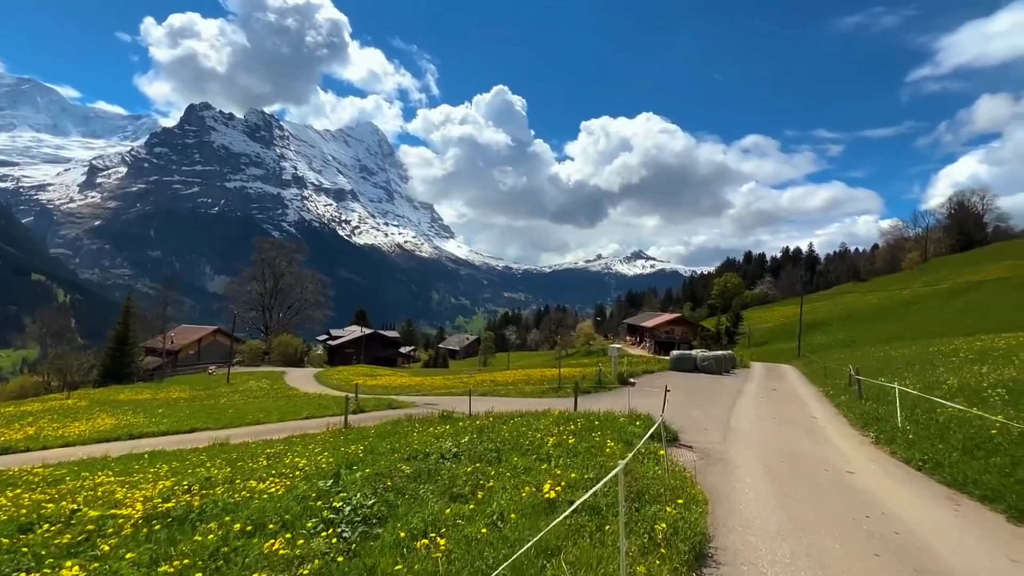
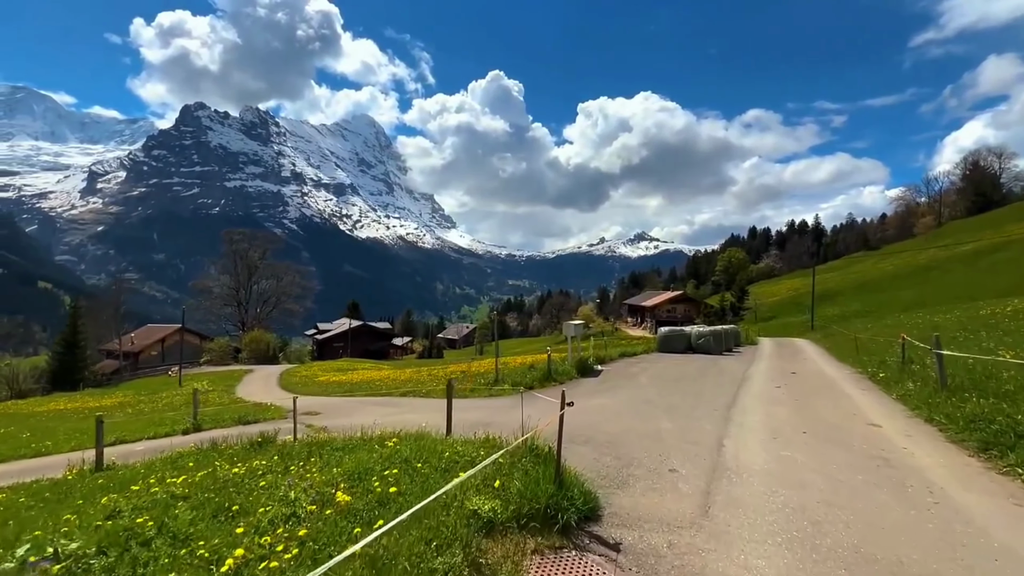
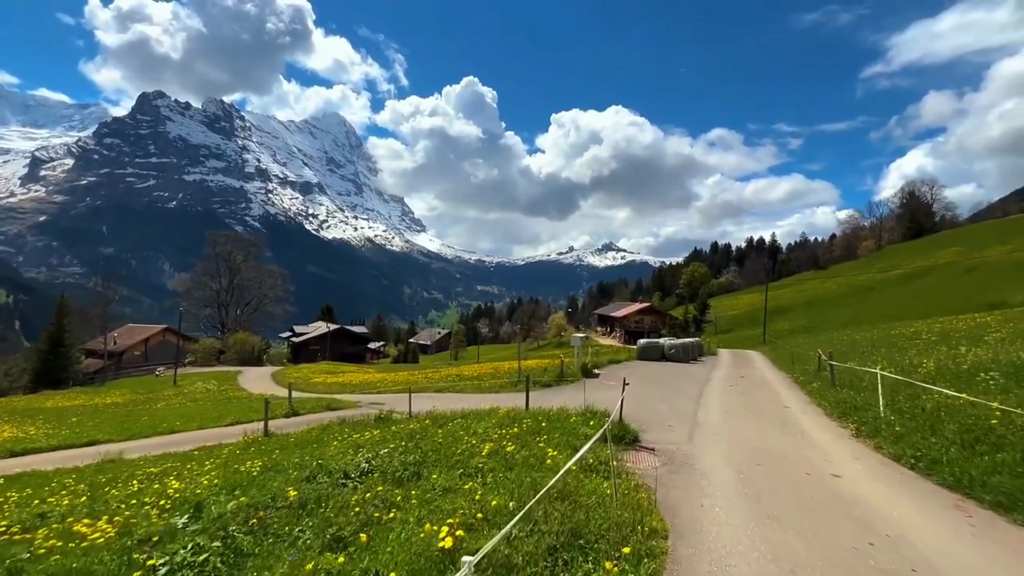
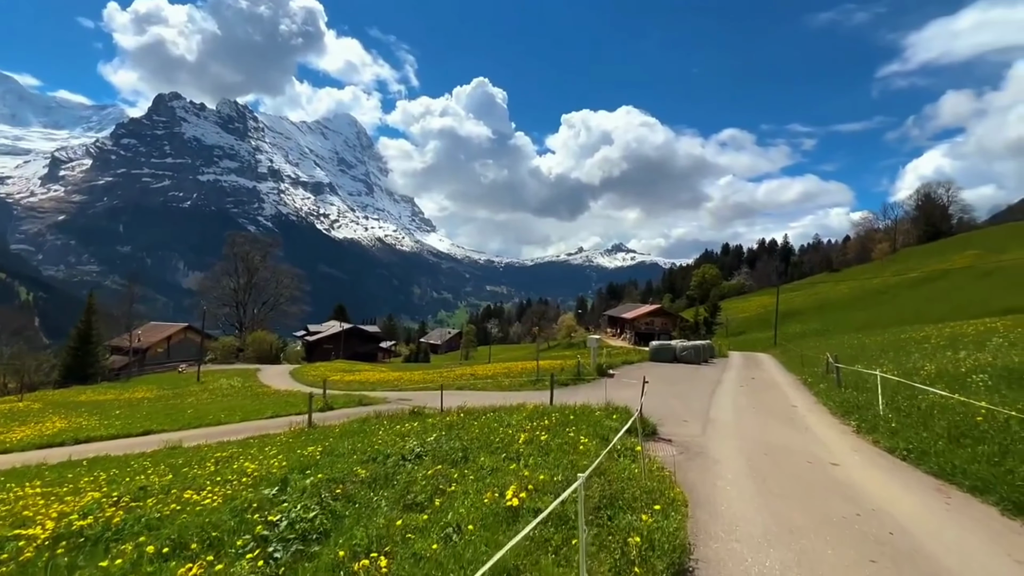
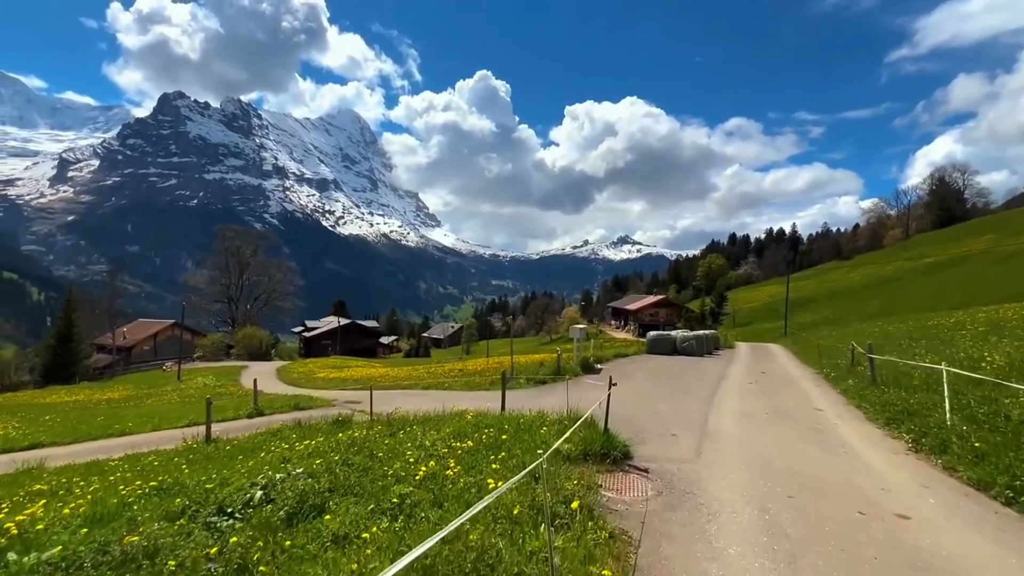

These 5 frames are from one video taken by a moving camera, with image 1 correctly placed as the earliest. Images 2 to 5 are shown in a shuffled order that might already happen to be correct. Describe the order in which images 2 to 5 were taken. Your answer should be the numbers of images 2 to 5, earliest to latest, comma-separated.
4, 3, 5, 2
